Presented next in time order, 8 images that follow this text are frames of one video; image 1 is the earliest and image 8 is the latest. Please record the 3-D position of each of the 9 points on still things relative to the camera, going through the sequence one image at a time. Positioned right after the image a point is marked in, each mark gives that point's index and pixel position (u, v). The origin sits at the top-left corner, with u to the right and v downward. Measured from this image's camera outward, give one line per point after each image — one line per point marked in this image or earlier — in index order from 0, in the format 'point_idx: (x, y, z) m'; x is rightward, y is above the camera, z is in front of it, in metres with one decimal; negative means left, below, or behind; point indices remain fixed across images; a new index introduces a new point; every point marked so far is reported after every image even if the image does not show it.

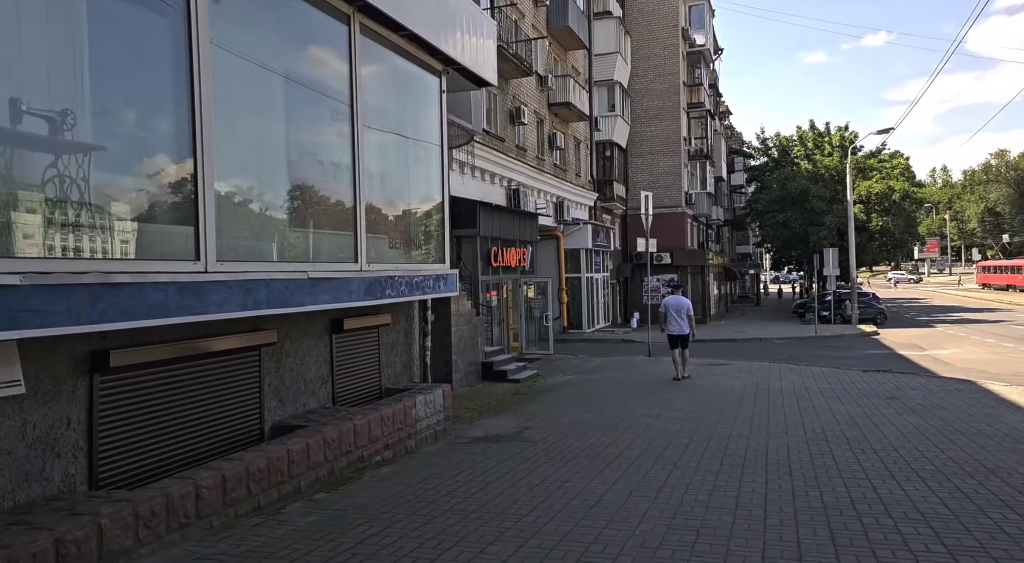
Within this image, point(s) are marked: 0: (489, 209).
0: (-0.5, +1.6, +18.0) m
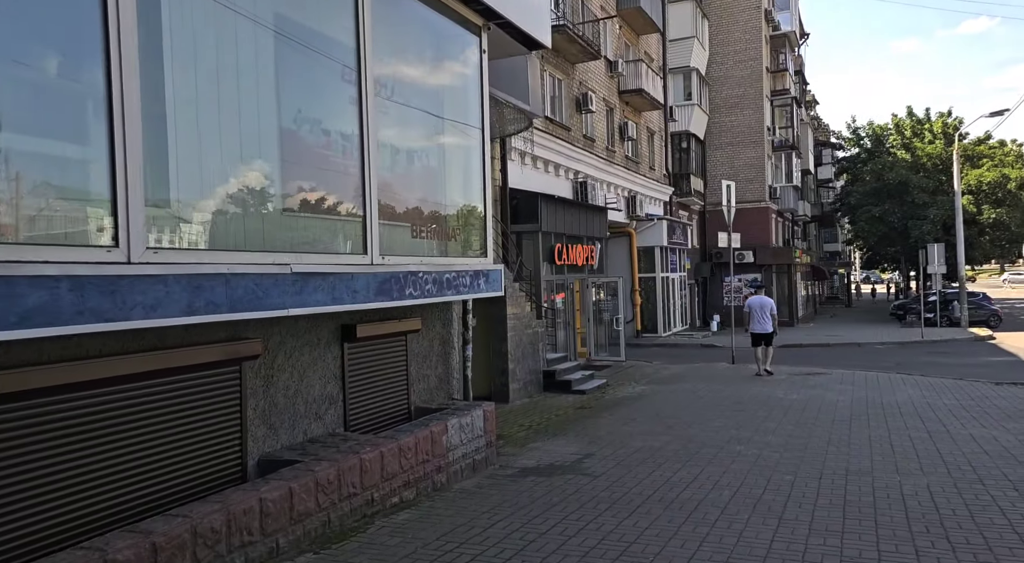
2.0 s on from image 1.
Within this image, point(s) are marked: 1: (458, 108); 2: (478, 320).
0: (+0.8, +1.6, +16.4) m
1: (-0.5, +1.6, +7.7) m
2: (-0.5, -0.6, +12.8) m
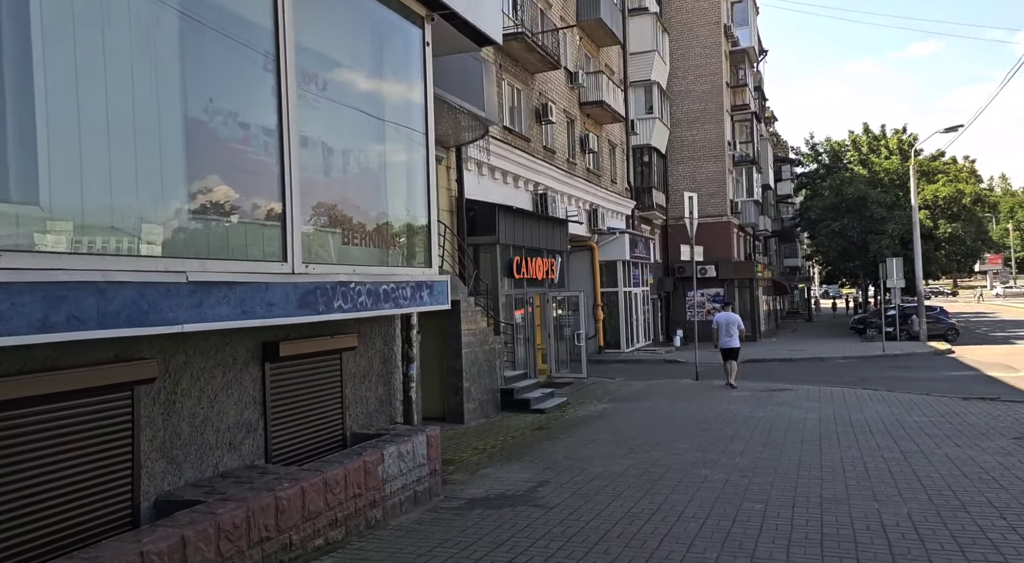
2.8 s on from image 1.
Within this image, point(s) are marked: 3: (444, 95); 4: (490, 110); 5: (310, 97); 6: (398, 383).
0: (0.0, +1.3, +15.9) m
1: (-1.0, +1.5, +7.1) m
2: (-1.2, -0.8, +12.1) m
3: (-0.9, +2.5, +11.0) m
4: (-0.3, +2.6, +12.6) m
5: (-1.4, +1.3, +5.8) m
6: (-1.0, -0.9, +7.3) m
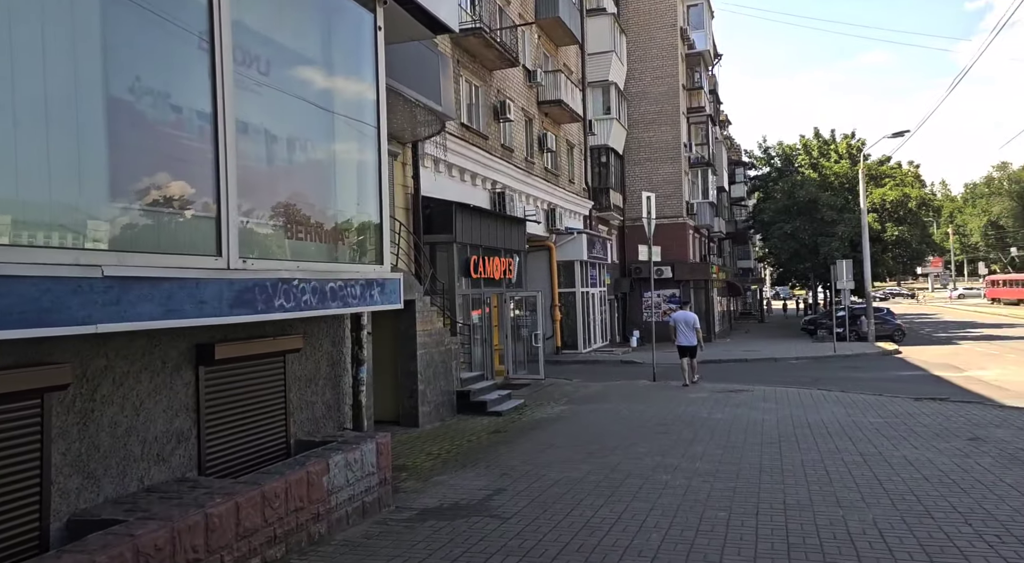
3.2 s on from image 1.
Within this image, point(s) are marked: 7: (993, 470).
0: (-0.8, +1.3, +15.6) m
1: (-1.3, +1.5, +6.7) m
2: (-1.8, -0.8, +11.7) m
3: (-1.5, +2.5, +10.6) m
4: (-1.0, +2.7, +12.3) m
5: (-1.7, +1.3, +5.5) m
6: (-1.4, -0.9, +7.0) m
7: (+4.8, -1.8, +8.2) m
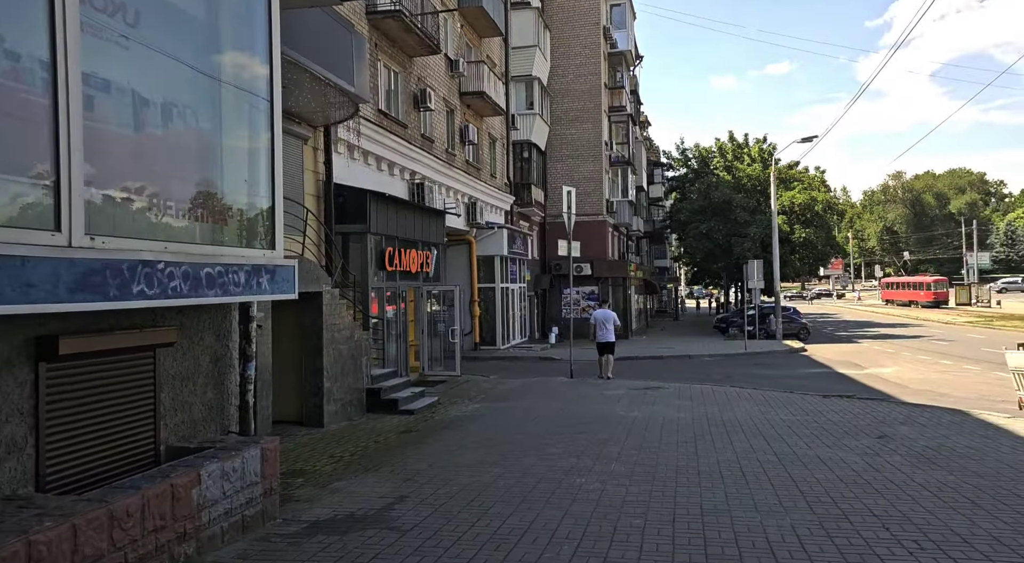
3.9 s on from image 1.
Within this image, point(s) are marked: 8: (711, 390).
0: (-2.3, +1.4, +14.9) m
1: (-2.0, +1.6, +6.1) m
2: (-3.0, -0.7, +11.0) m
3: (-2.5, +2.6, +10.0) m
4: (-2.2, +2.8, +11.7) m
5: (-2.3, +1.4, +4.8) m
6: (-2.1, -0.8, +6.3) m
7: (+3.9, -1.8, +8.2) m
8: (+3.7, -2.0, +15.3) m
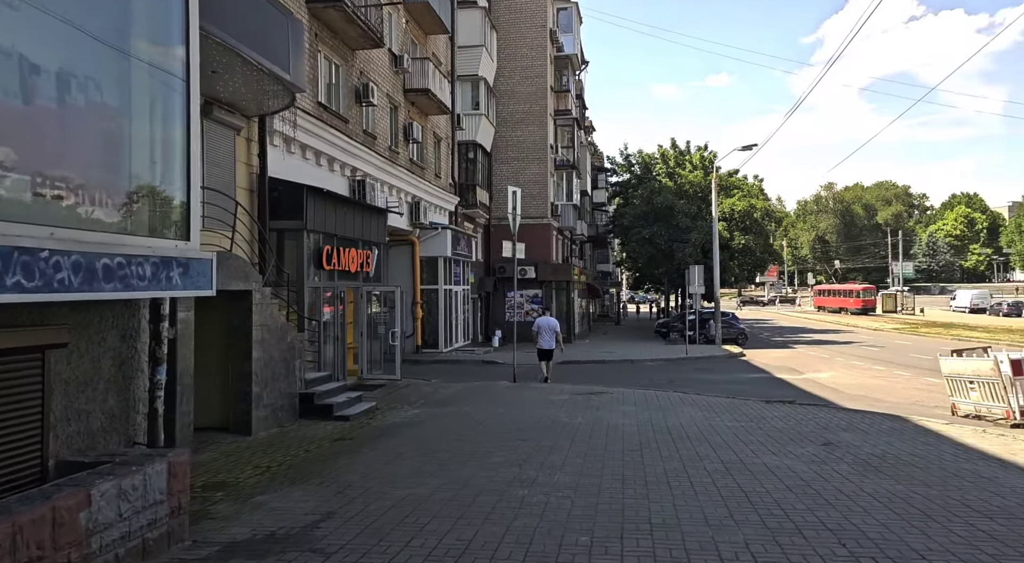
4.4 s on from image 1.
0: (-3.3, +1.4, +14.3) m
1: (-2.4, +1.6, +5.5) m
2: (-3.7, -0.6, +10.4) m
3: (-3.1, +2.7, +9.3) m
4: (-2.9, +2.8, +11.1) m
5: (-2.6, +1.5, +4.2) m
6: (-2.5, -0.8, +5.7) m
7: (+3.3, -1.8, +8.0) m
8: (+2.6, -2.1, +15.1) m
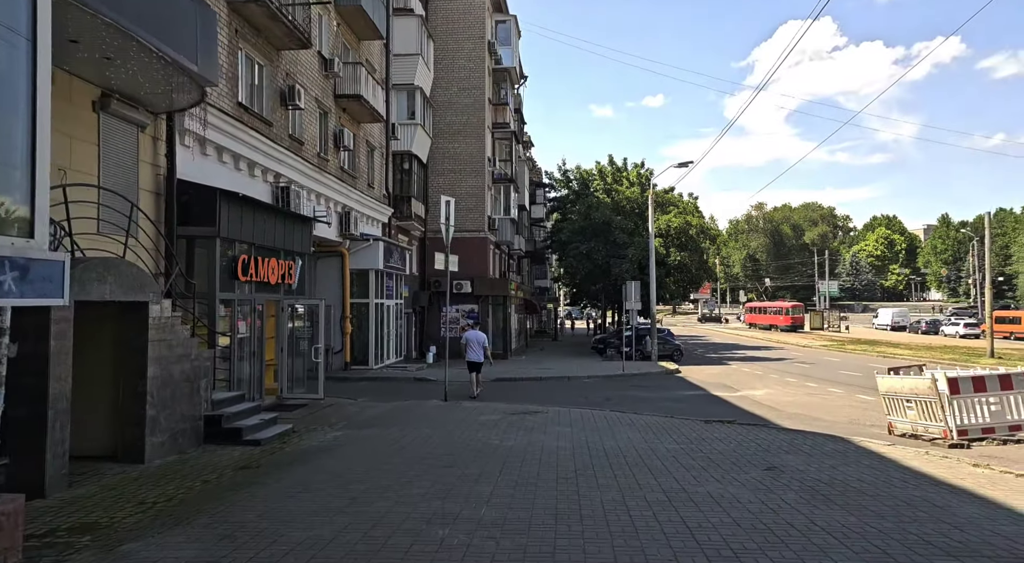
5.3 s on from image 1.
0: (-4.5, +1.2, +13.3) m
1: (-2.8, +1.6, +4.6) m
2: (-4.6, -0.7, +9.3) m
3: (-3.8, +2.6, +8.4) m
4: (-3.8, +2.7, +10.1) m
5: (-2.9, +1.5, +3.3) m
6: (-3.0, -0.8, +4.8) m
7: (+2.6, -1.9, +7.4) m
8: (+1.4, -2.3, +14.4) m
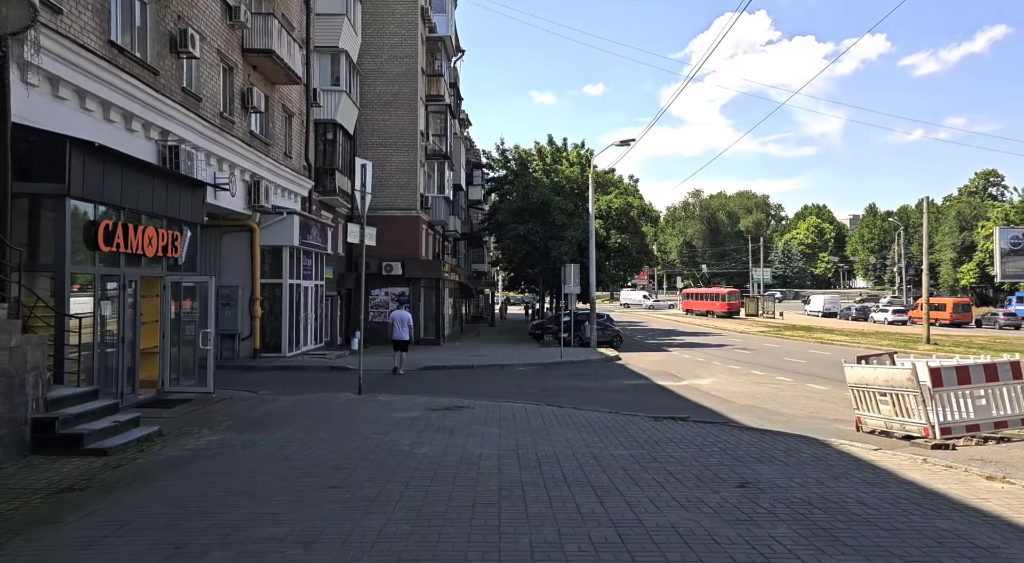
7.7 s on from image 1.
0: (-5.5, +1.6, +10.9) m
1: (-3.3, +1.8, +2.3) m
2: (-5.4, -0.4, +7.0) m
3: (-4.5, +2.9, +6.0) m
4: (-4.6, +3.0, +7.8) m
5: (-3.3, +1.7, +1.0) m
6: (-3.5, -0.6, +2.5) m
7: (+1.9, -1.7, +5.6) m
8: (+0.2, -2.0, +12.5) m
